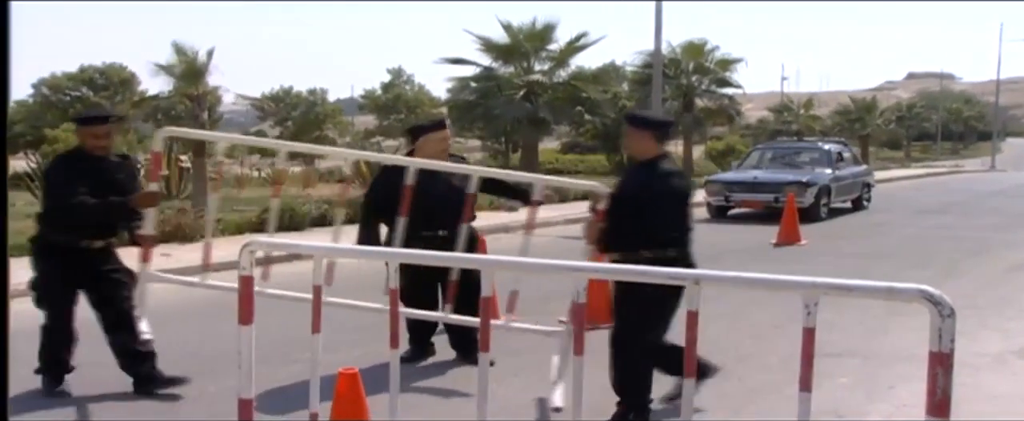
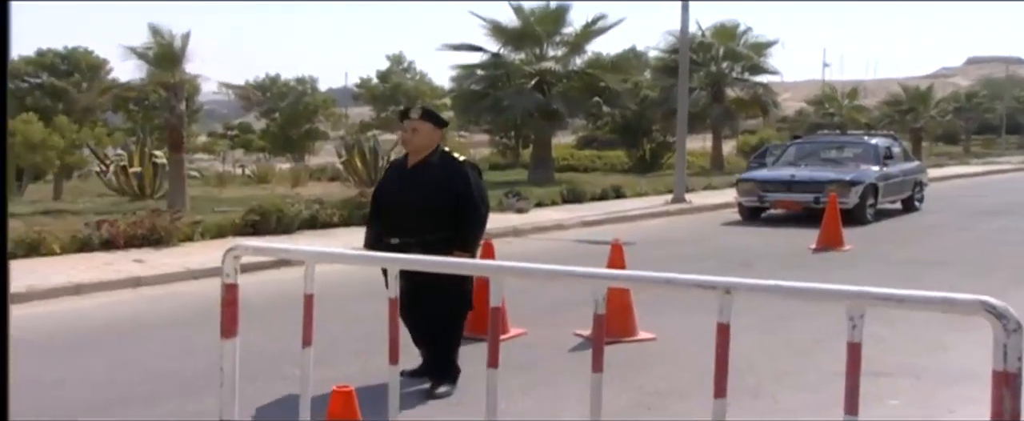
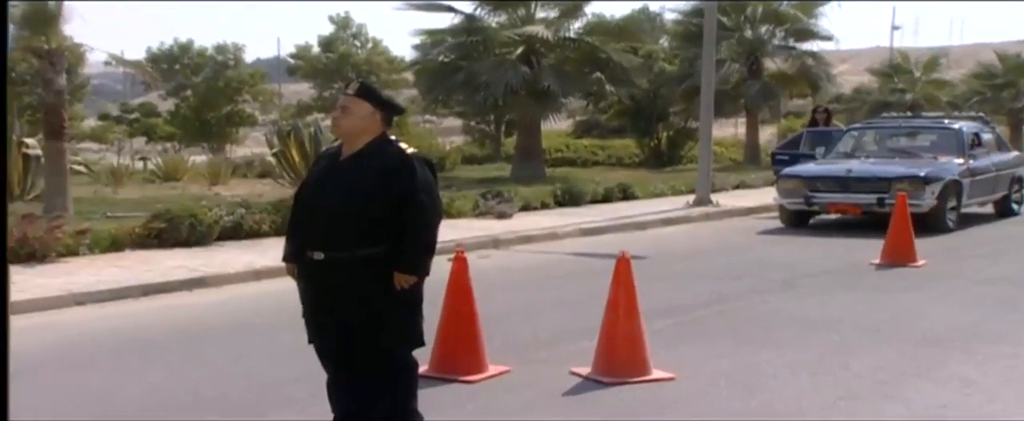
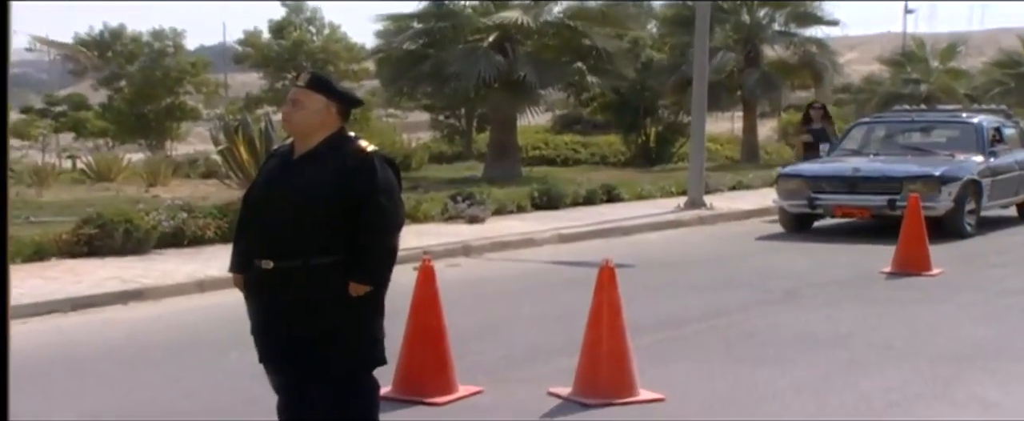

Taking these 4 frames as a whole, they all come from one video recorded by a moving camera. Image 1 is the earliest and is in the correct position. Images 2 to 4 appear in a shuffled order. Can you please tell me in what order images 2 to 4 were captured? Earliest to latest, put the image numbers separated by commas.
2, 3, 4
